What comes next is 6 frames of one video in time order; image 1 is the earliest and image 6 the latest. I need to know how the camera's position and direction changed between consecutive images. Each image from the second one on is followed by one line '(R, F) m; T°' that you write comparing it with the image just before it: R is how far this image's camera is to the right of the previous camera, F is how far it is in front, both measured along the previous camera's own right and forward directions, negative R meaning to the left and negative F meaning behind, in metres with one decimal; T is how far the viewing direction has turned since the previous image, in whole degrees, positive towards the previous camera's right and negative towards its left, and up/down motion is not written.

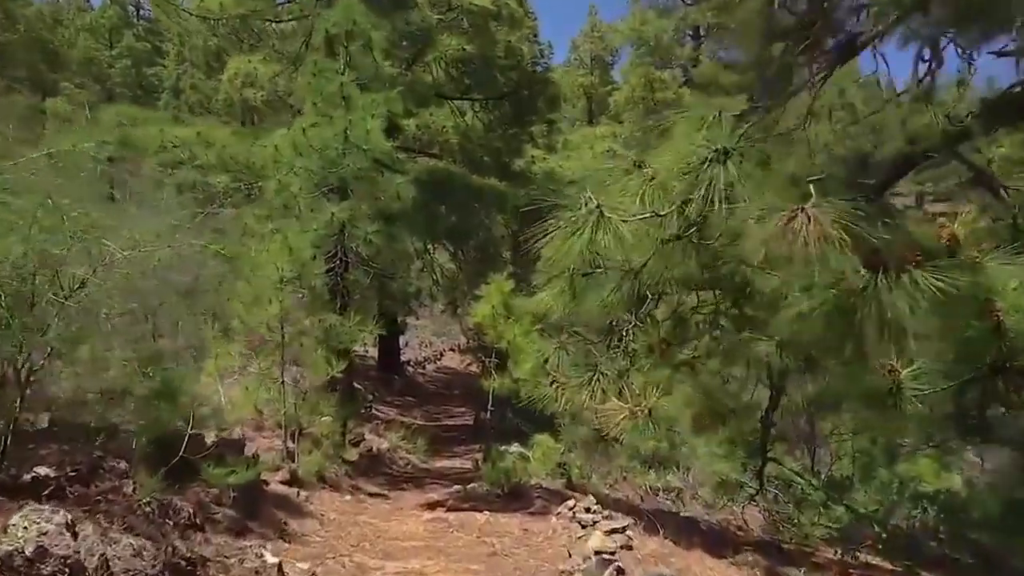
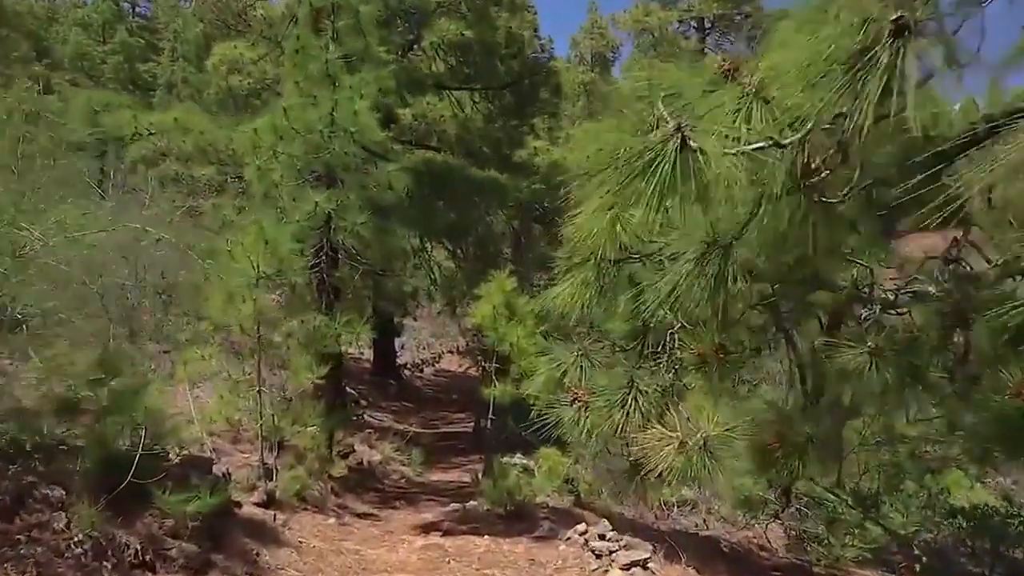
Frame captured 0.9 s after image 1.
(0.0, +0.7) m; 0°
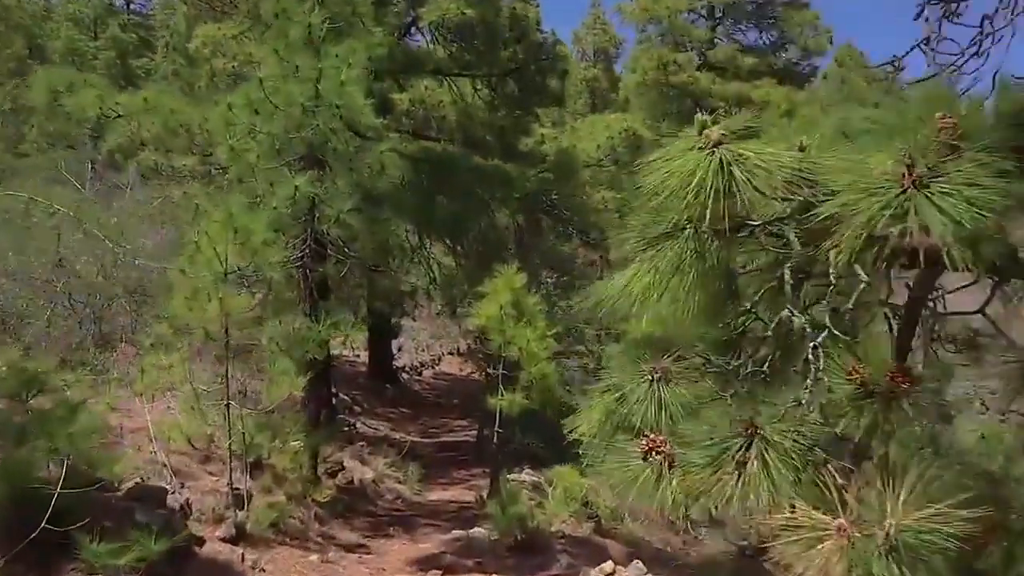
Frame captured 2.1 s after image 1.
(-0.1, +0.9) m; 0°
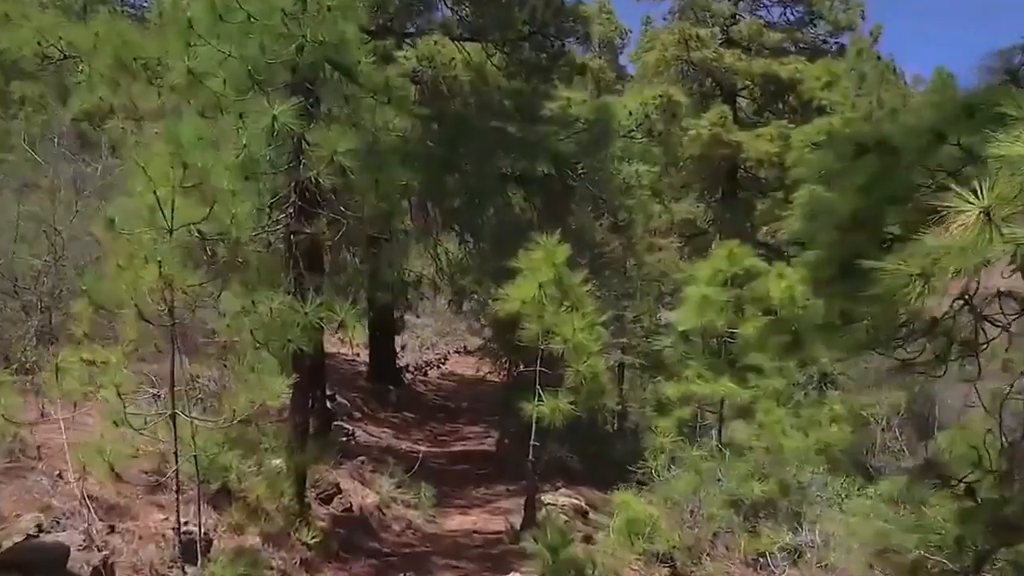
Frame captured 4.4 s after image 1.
(-0.3, +1.5) m; 0°
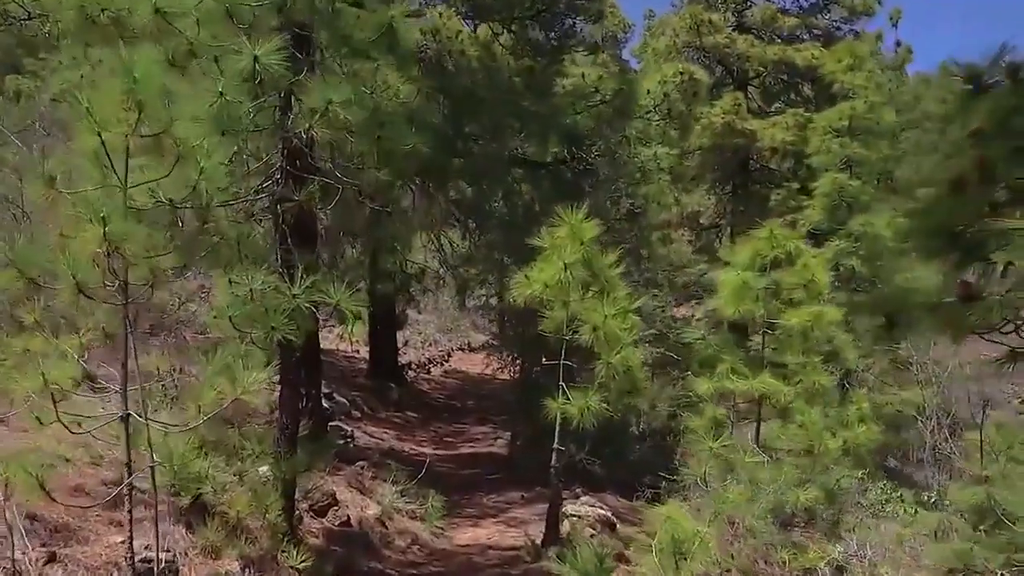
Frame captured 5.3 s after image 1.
(-0.1, +0.7) m; 0°
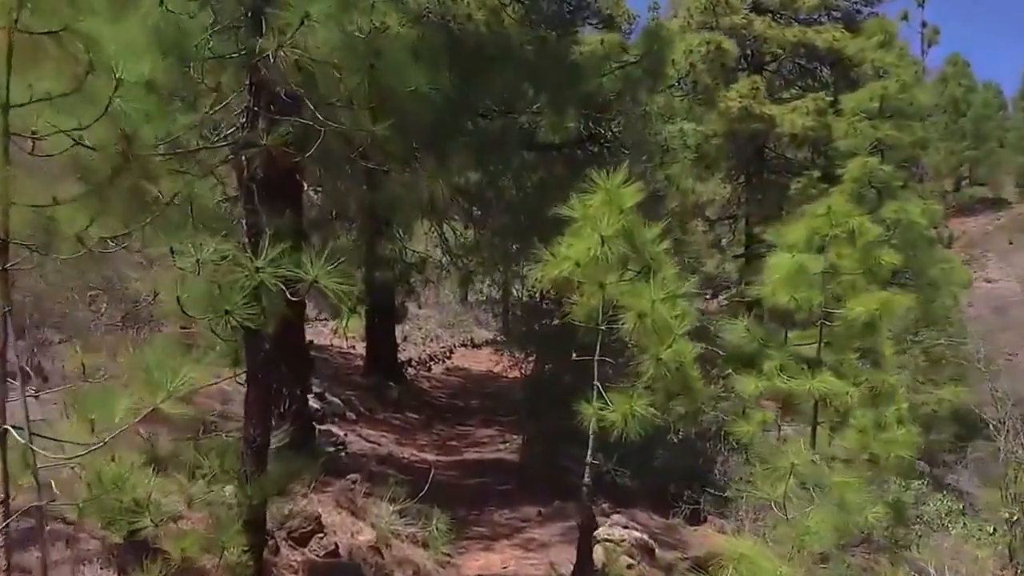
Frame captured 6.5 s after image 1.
(-0.1, +0.9) m; 0°
